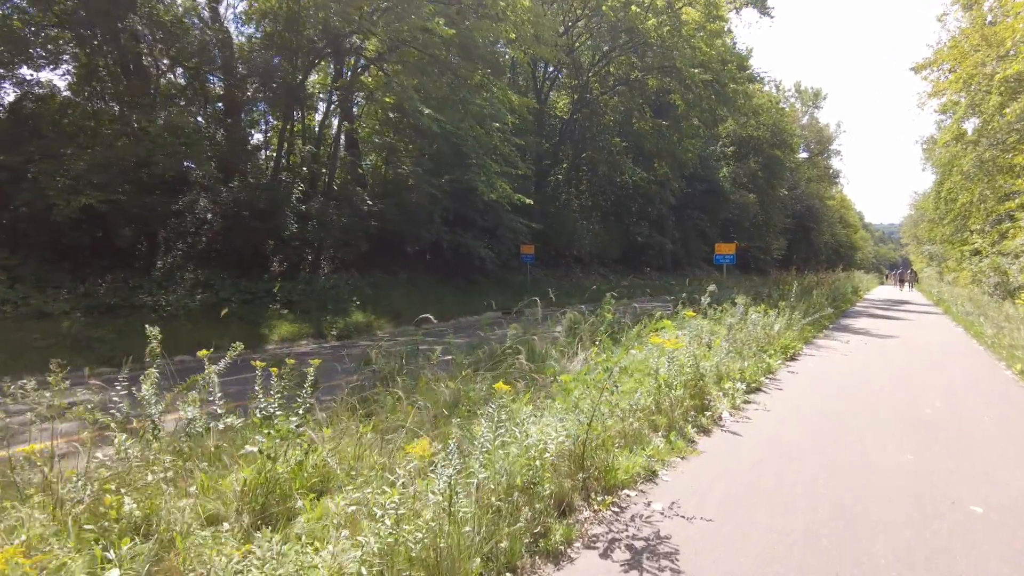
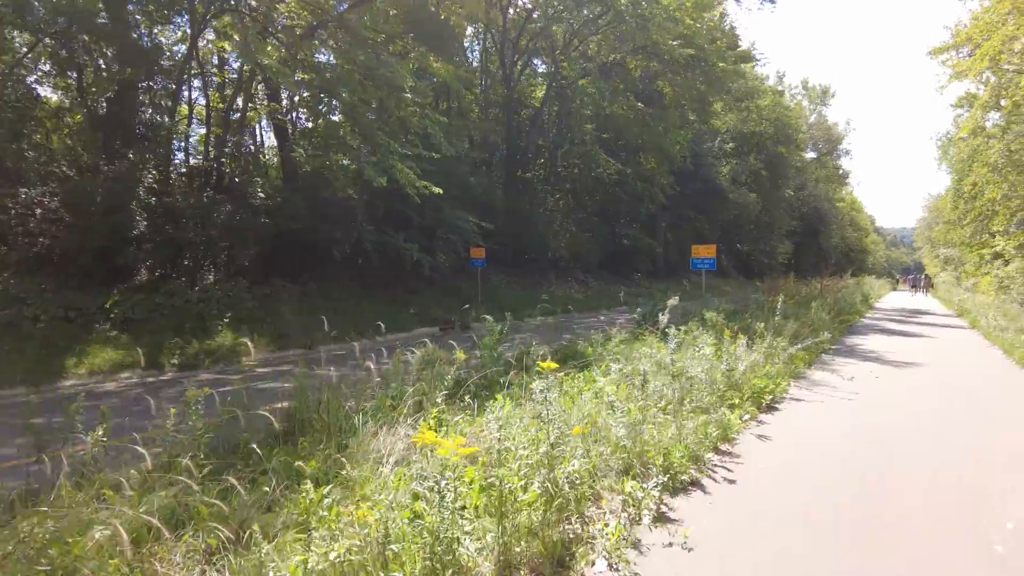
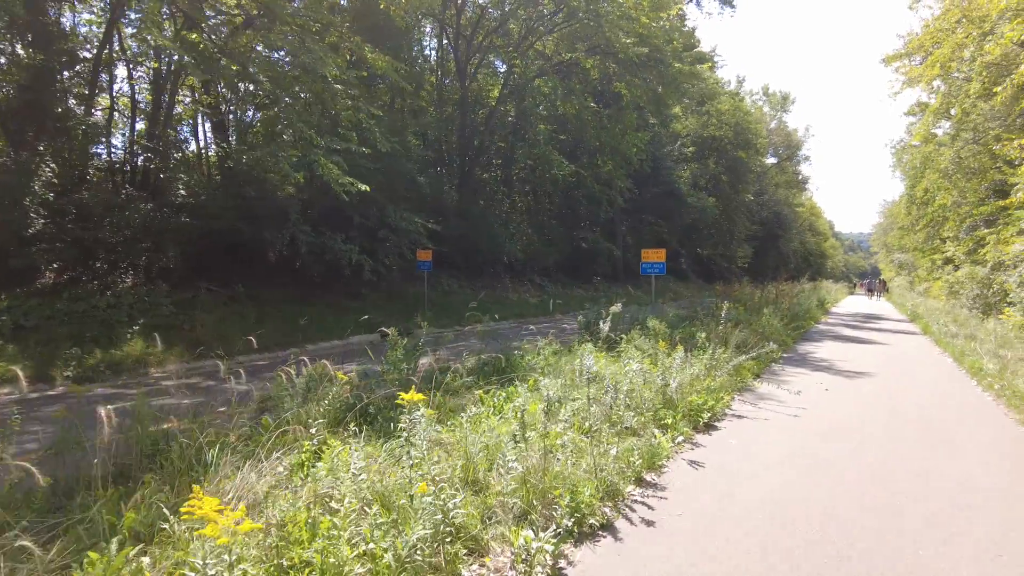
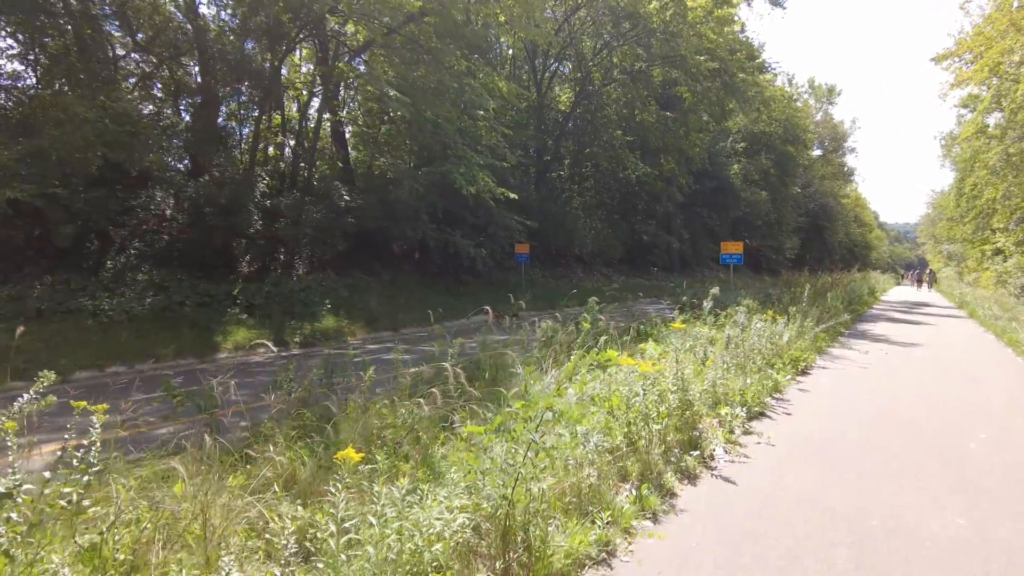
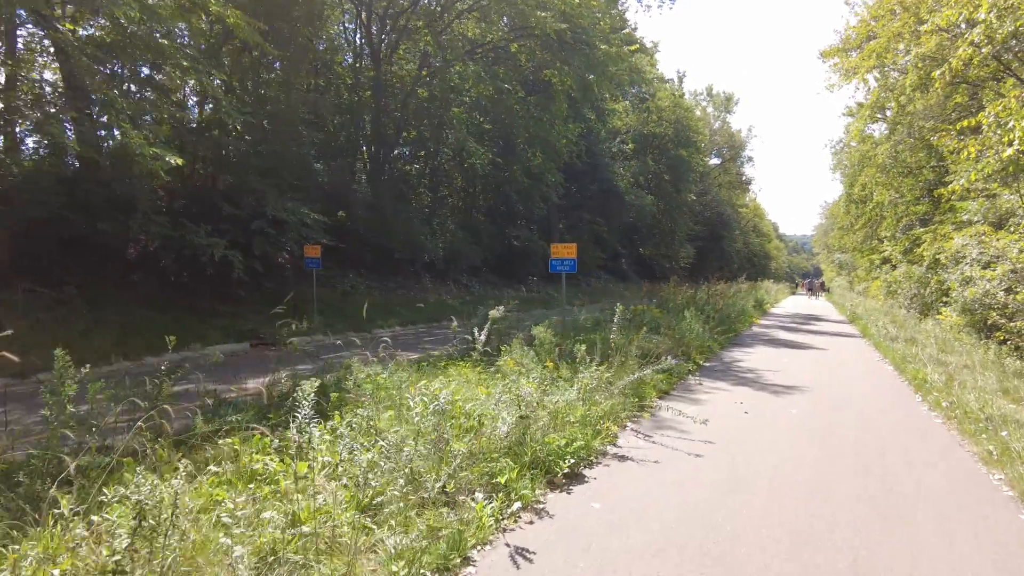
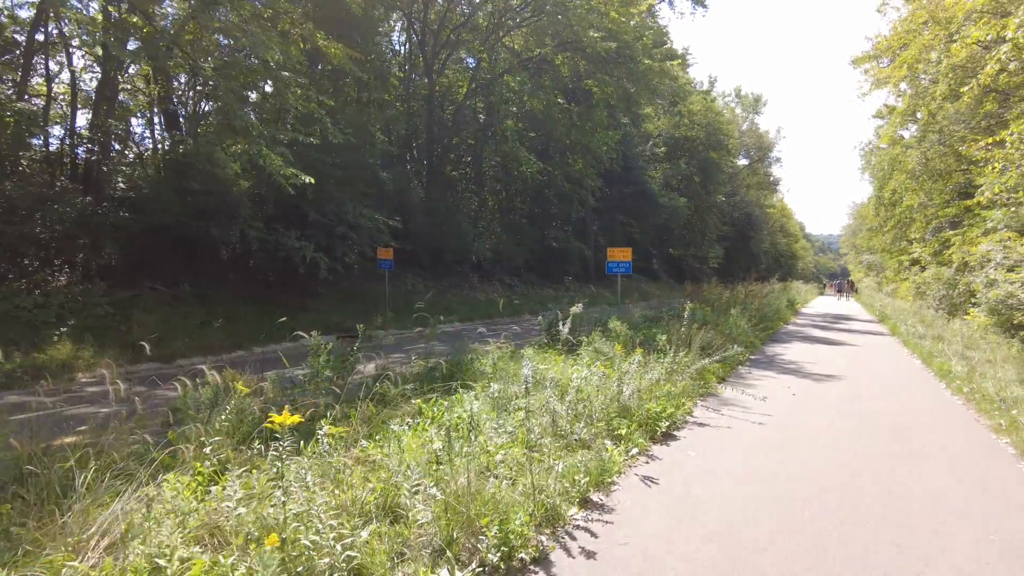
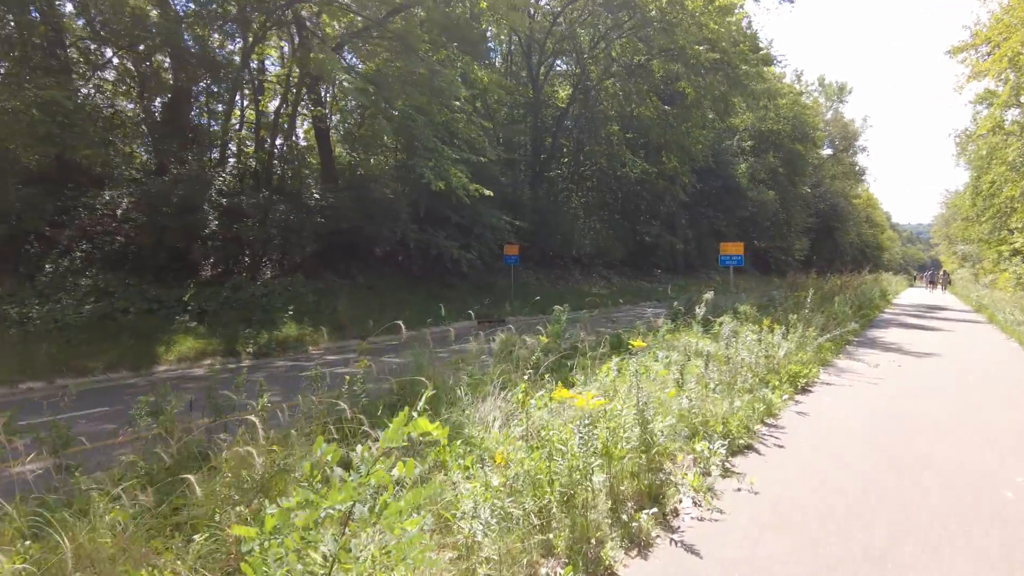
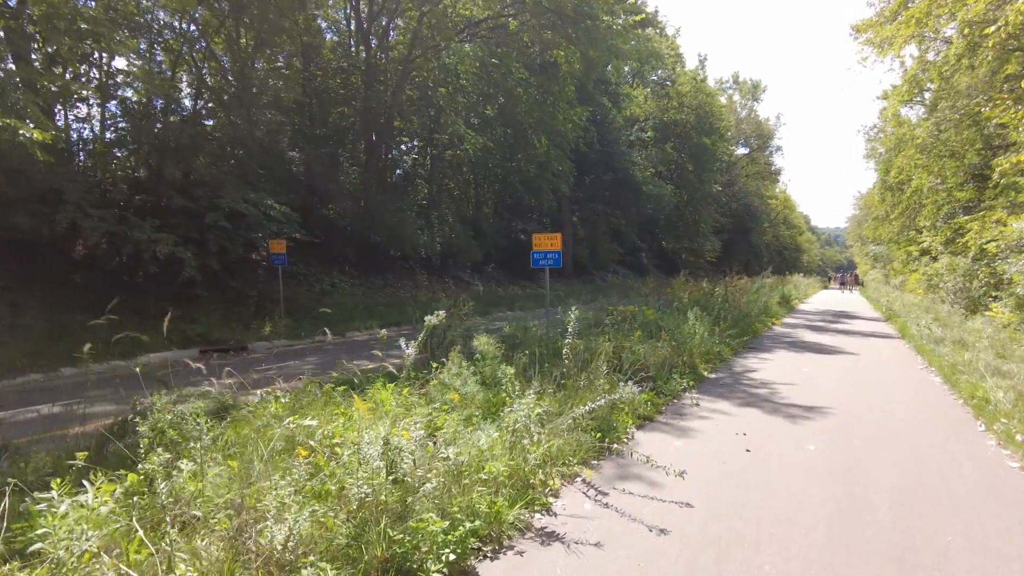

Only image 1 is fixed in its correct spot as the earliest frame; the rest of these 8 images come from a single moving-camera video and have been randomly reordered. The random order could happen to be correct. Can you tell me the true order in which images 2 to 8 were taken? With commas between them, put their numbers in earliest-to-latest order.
4, 7, 2, 3, 6, 5, 8
